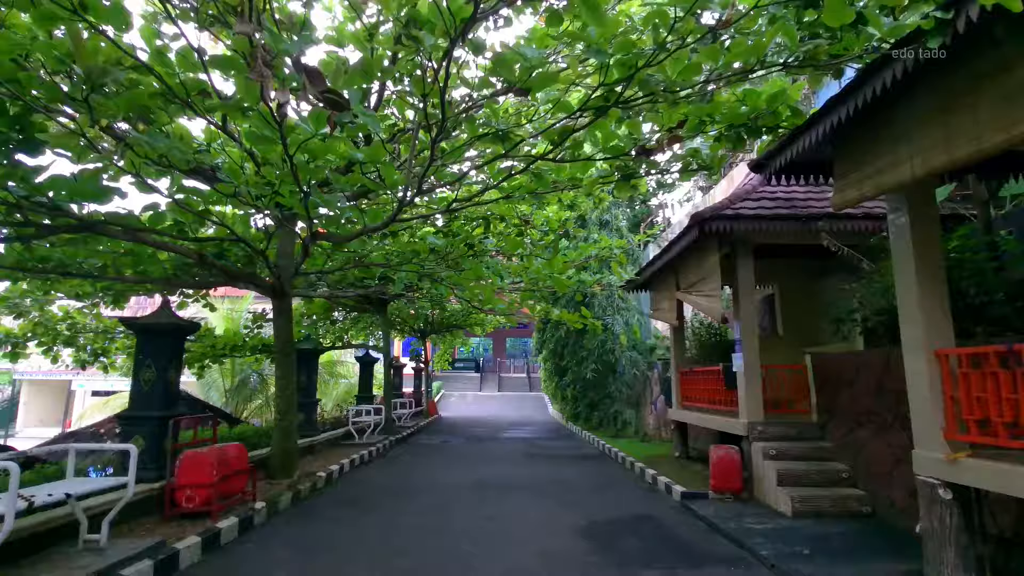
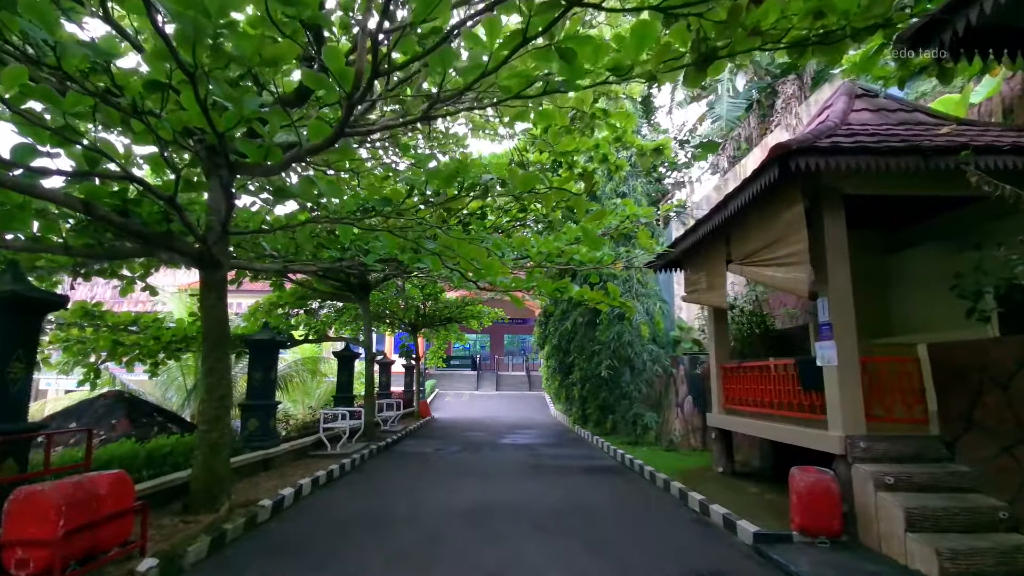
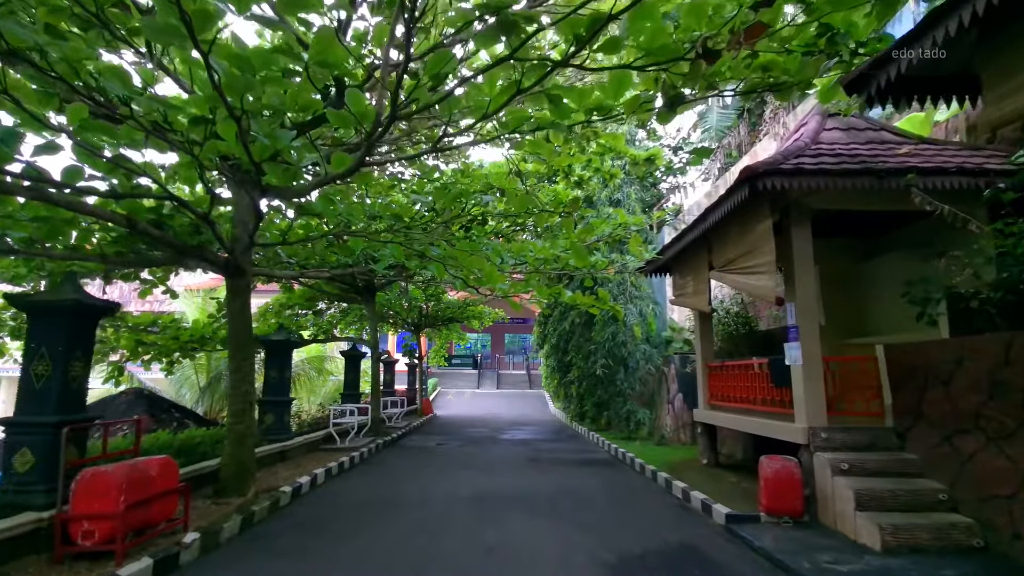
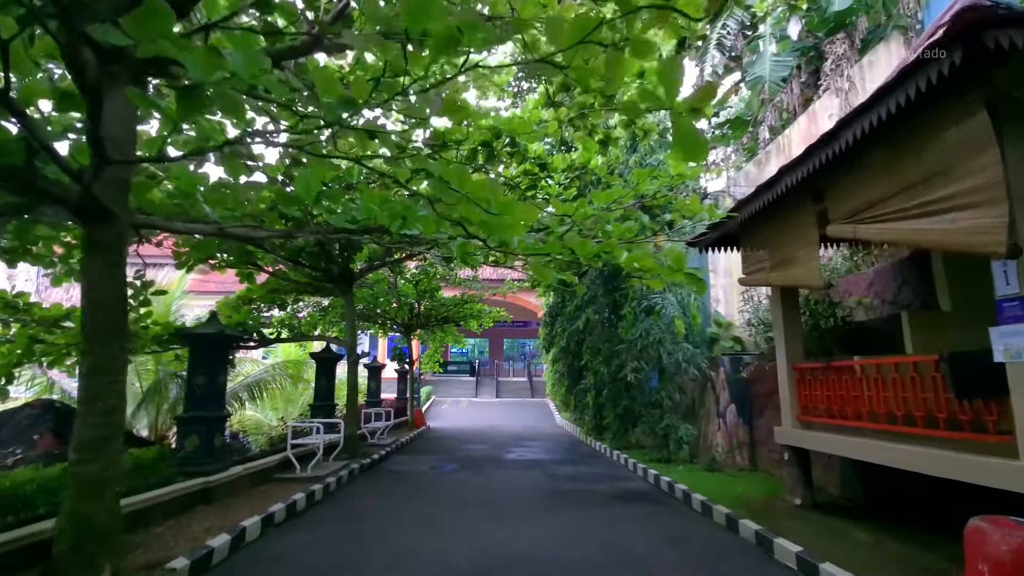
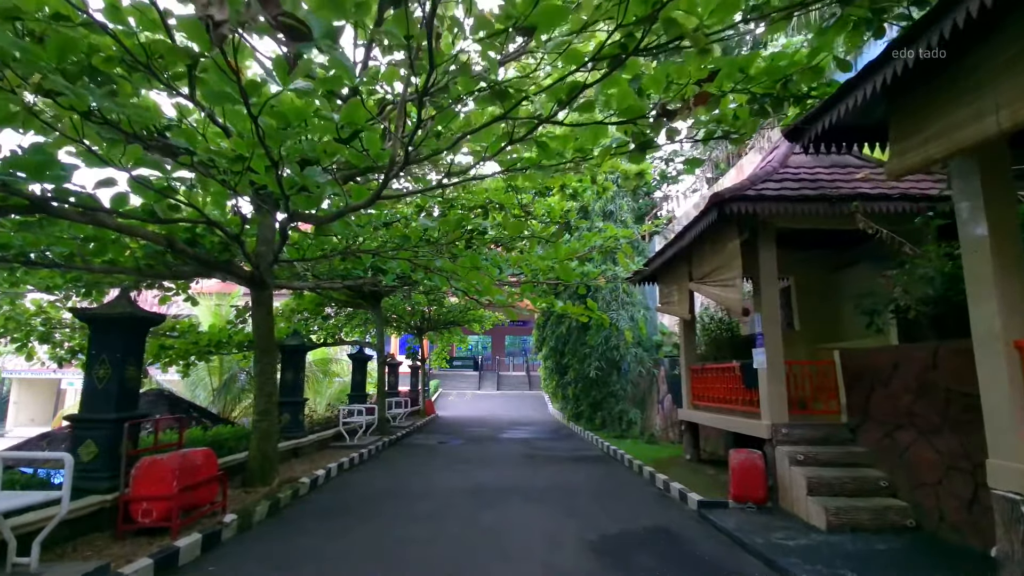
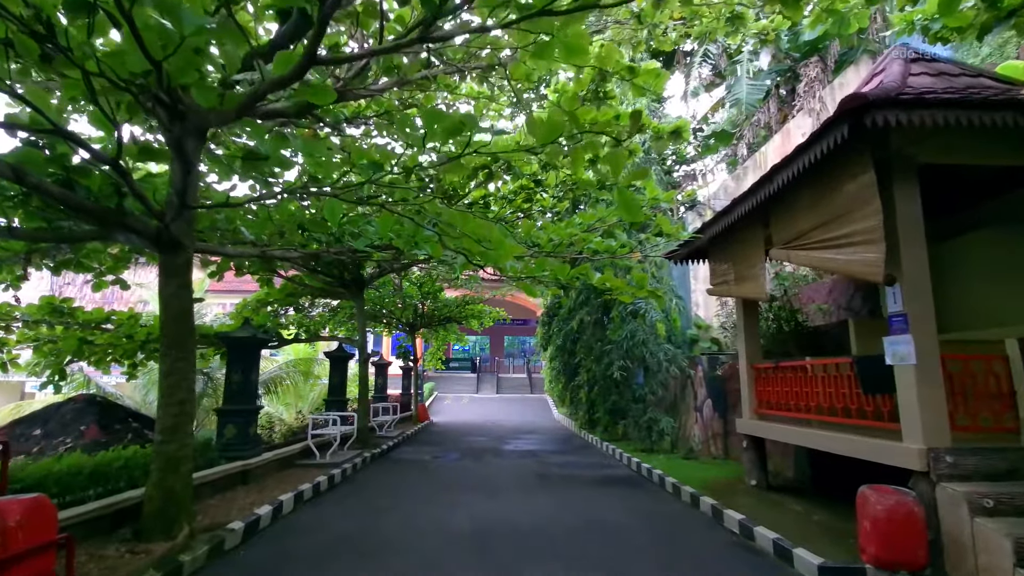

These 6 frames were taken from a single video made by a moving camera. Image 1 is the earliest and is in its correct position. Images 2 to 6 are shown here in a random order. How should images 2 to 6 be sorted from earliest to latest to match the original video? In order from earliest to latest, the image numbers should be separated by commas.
5, 3, 2, 6, 4
